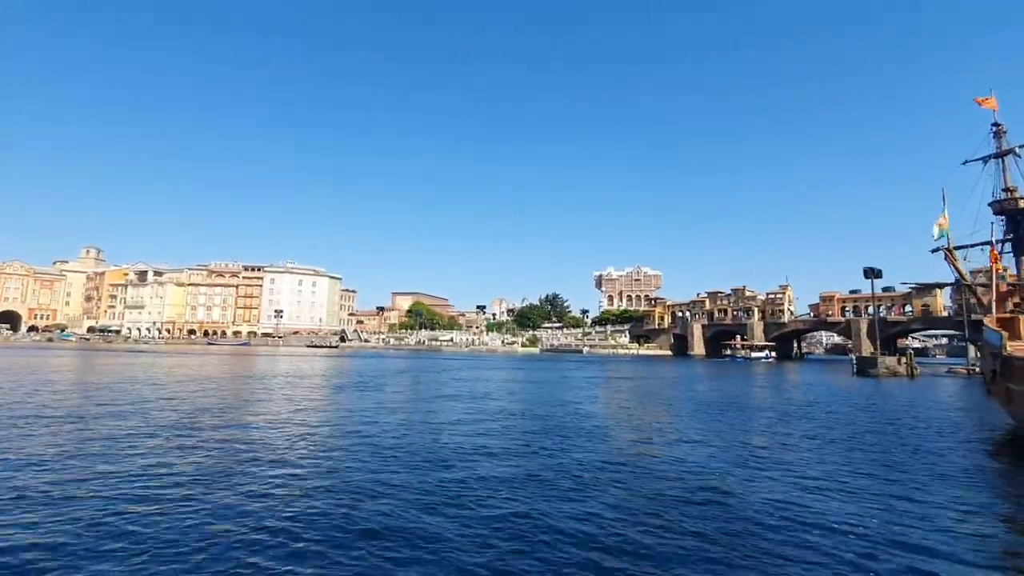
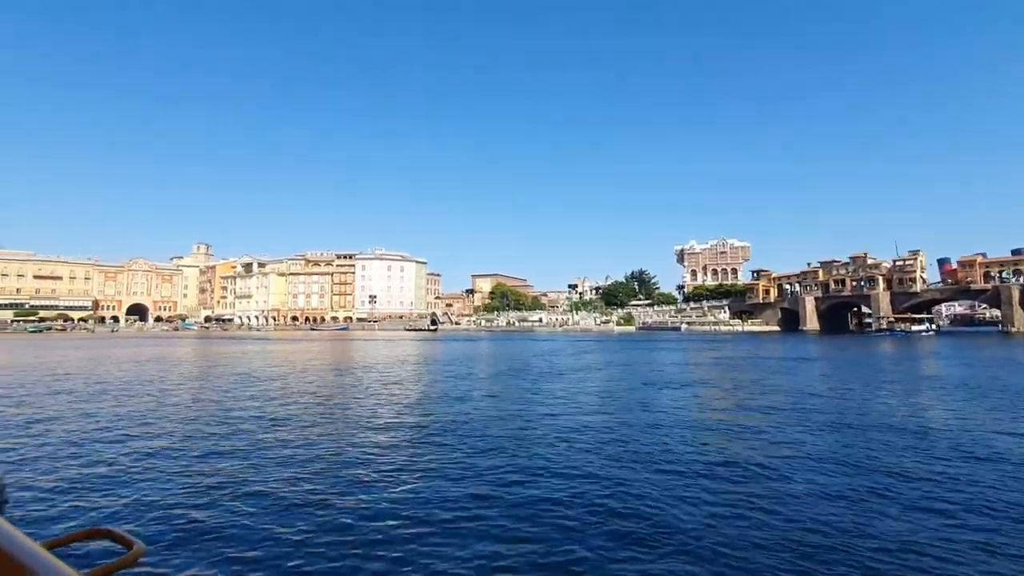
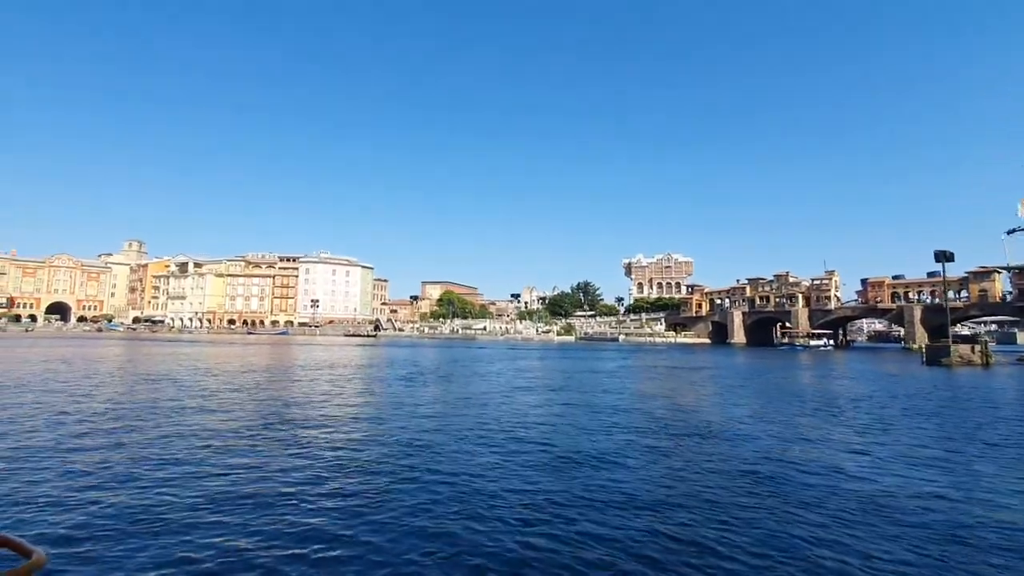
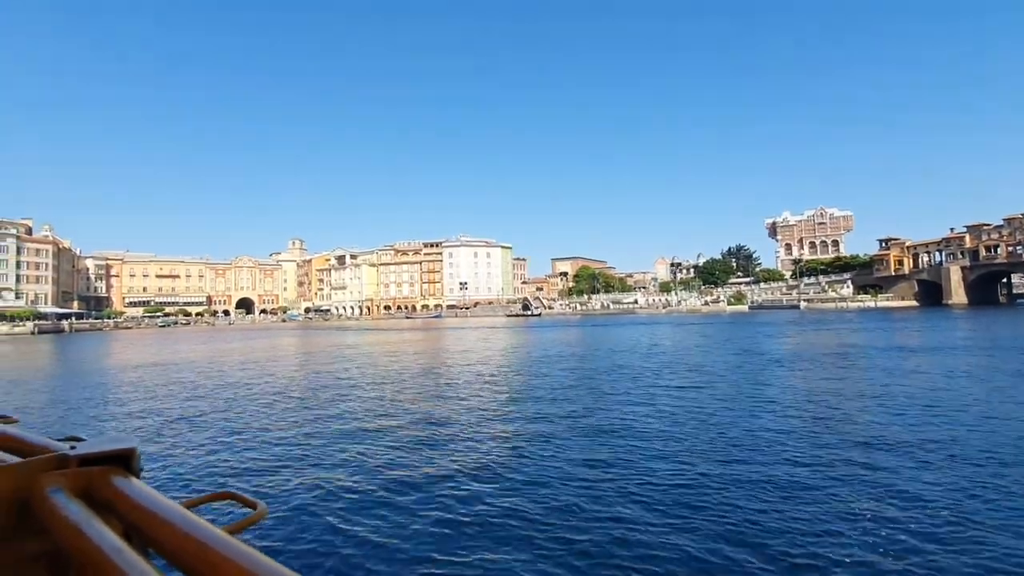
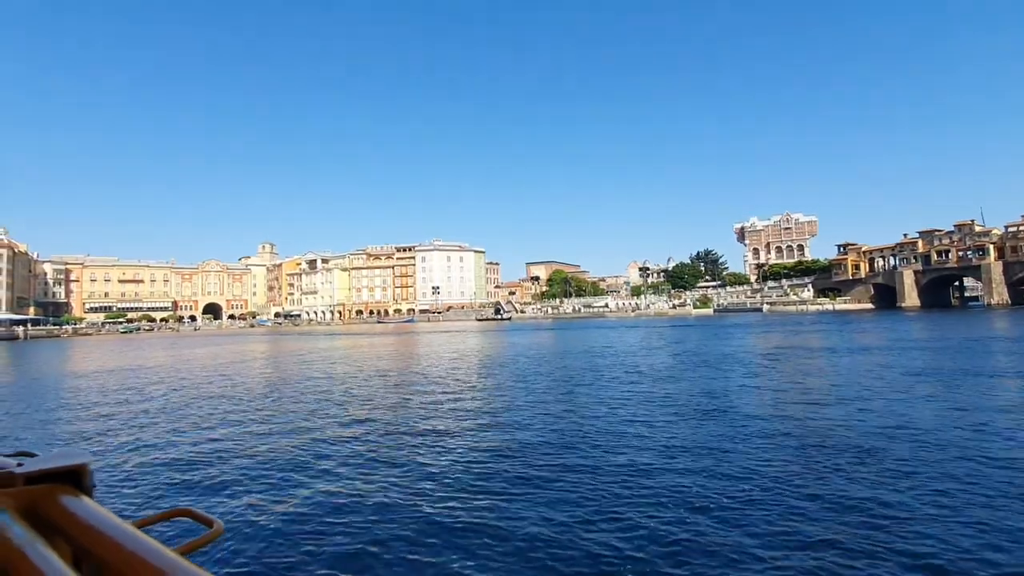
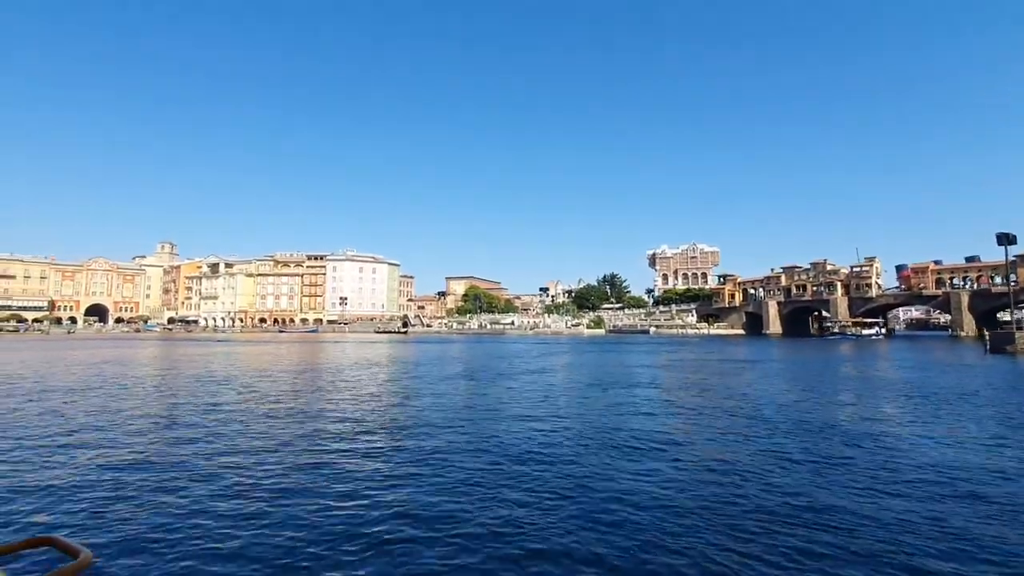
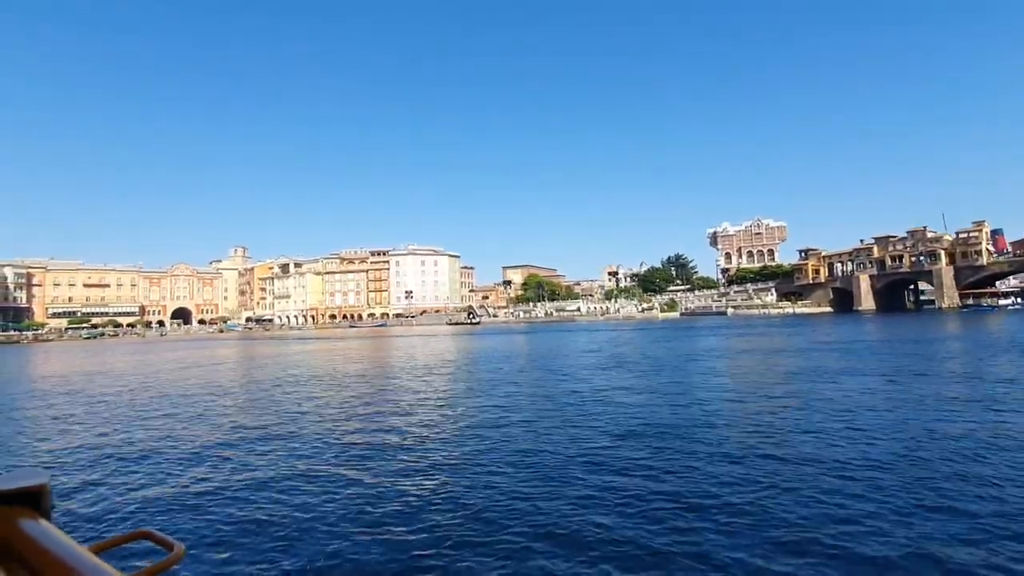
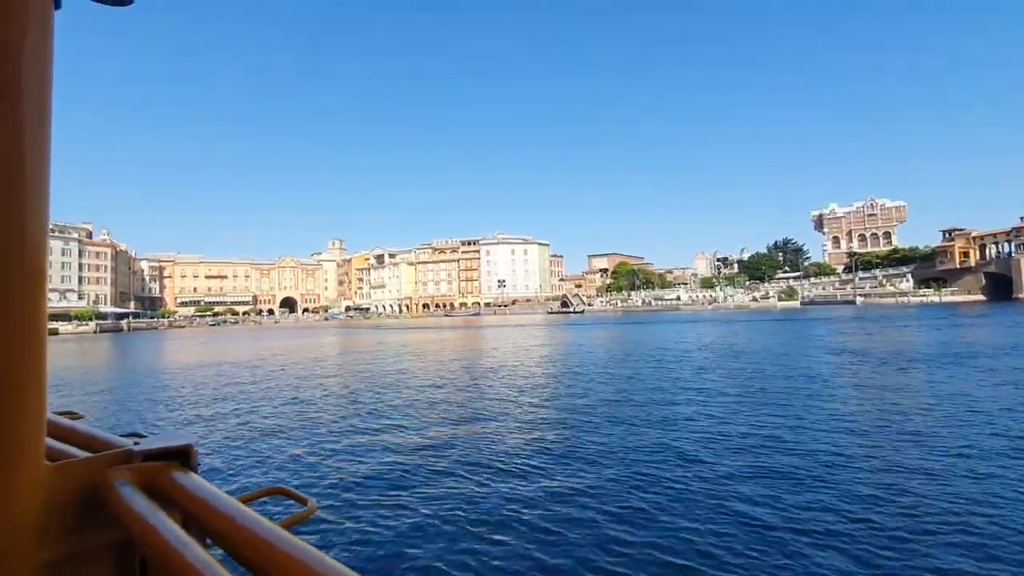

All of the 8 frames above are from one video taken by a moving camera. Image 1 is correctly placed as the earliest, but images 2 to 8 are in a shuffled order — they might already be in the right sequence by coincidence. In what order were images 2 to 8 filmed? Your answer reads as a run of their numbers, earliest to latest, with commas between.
3, 6, 2, 7, 5, 4, 8
